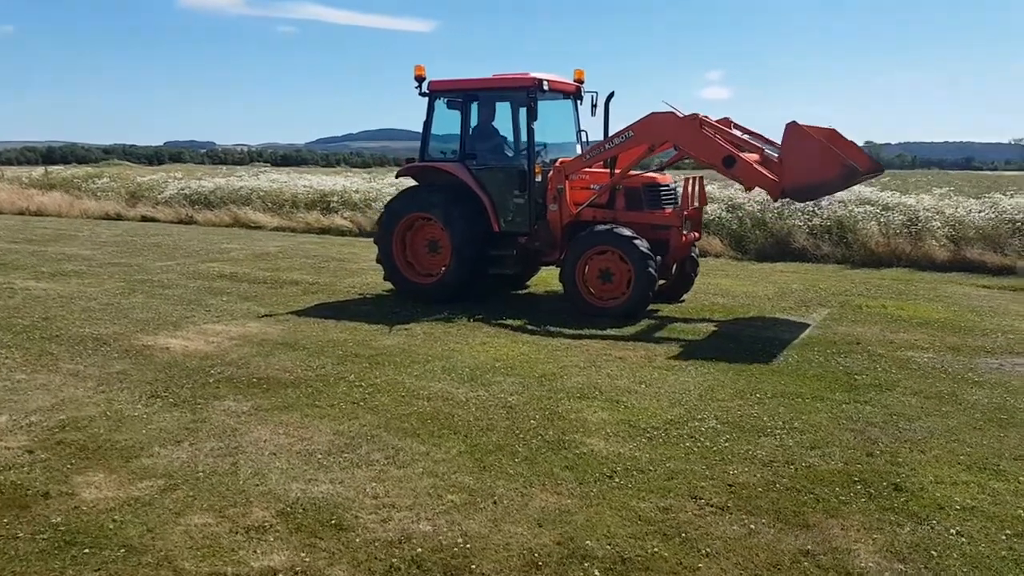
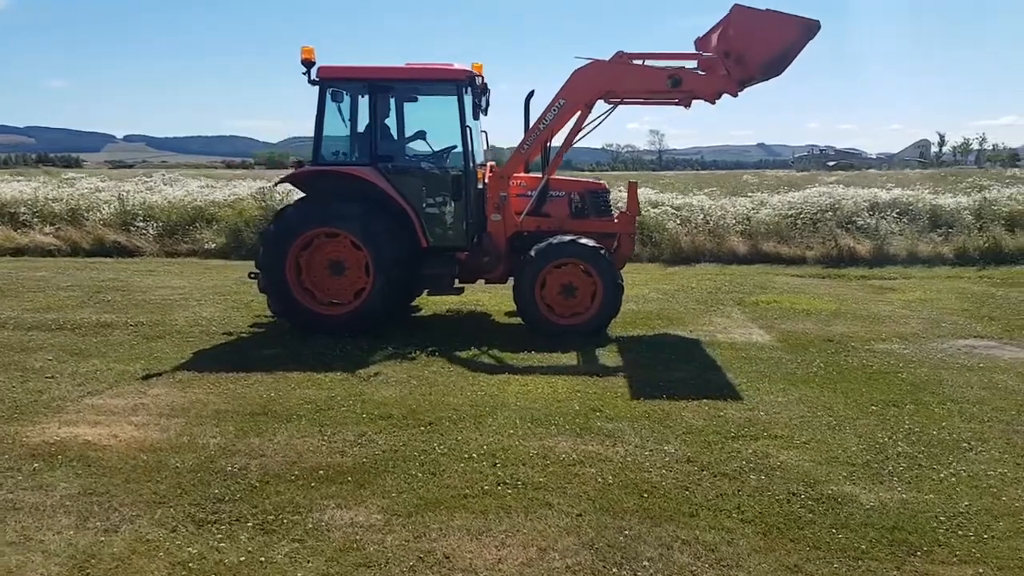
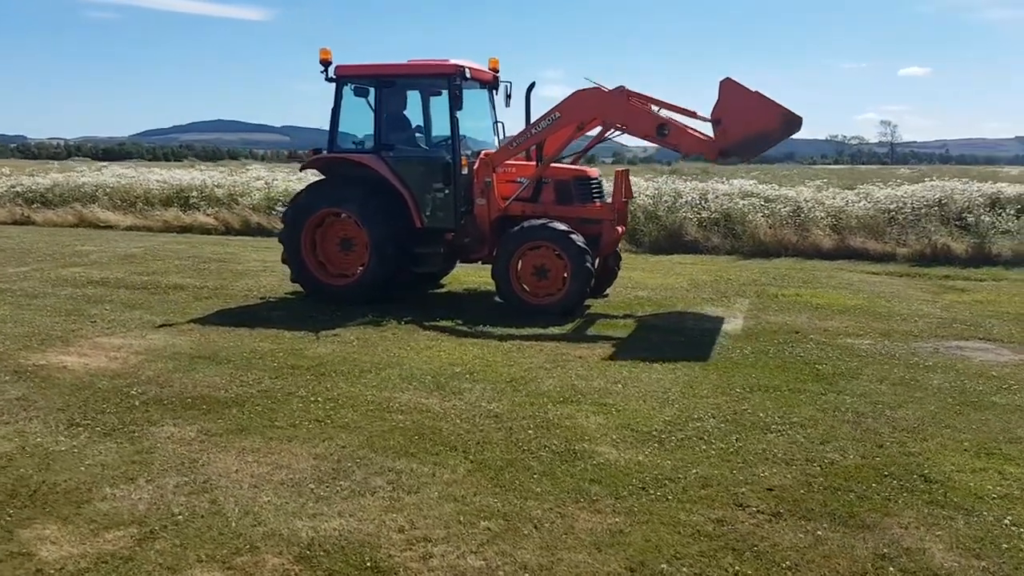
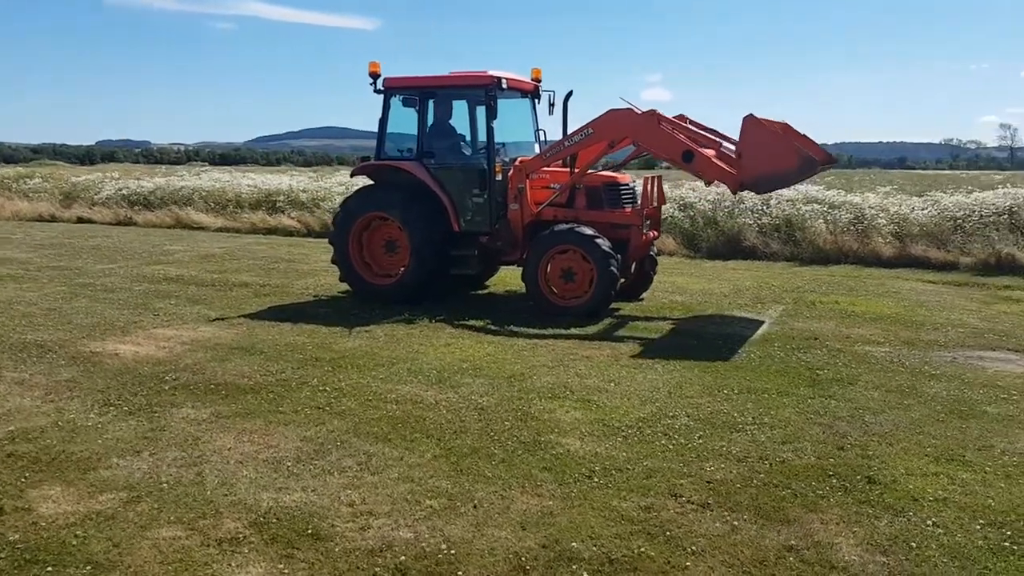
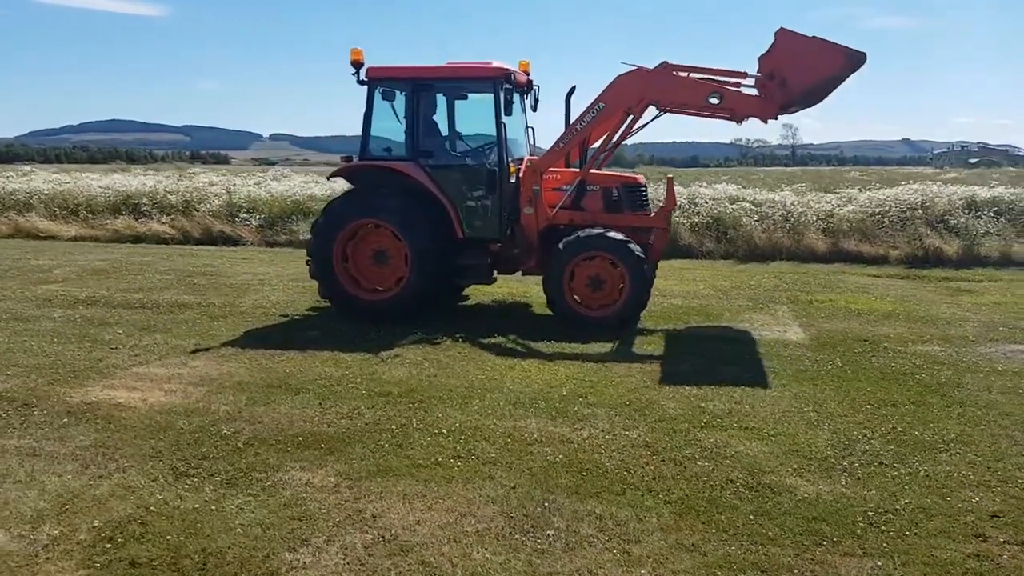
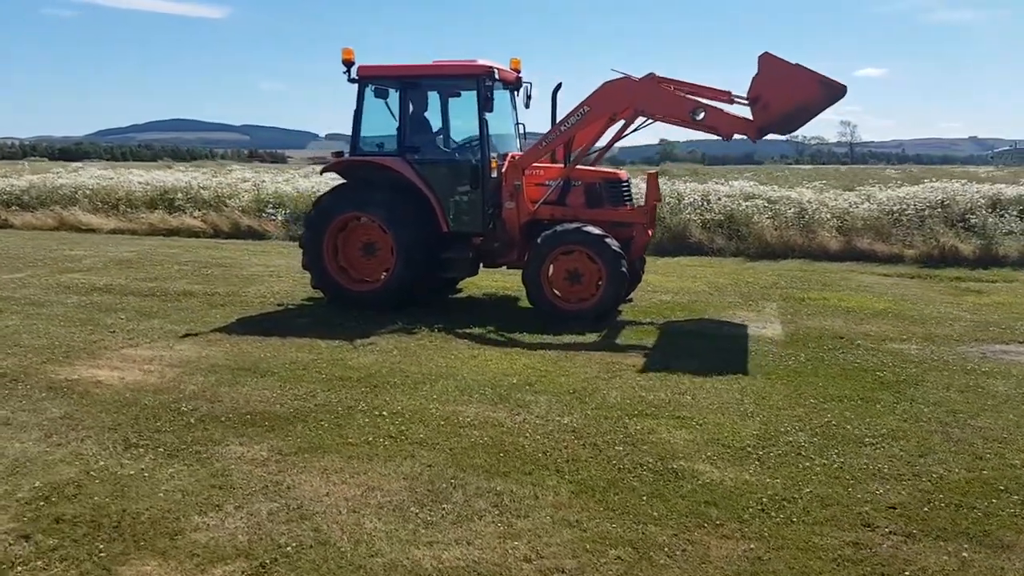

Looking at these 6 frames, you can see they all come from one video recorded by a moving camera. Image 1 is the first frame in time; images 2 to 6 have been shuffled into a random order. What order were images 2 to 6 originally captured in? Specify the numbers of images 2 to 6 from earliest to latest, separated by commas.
4, 3, 6, 5, 2
